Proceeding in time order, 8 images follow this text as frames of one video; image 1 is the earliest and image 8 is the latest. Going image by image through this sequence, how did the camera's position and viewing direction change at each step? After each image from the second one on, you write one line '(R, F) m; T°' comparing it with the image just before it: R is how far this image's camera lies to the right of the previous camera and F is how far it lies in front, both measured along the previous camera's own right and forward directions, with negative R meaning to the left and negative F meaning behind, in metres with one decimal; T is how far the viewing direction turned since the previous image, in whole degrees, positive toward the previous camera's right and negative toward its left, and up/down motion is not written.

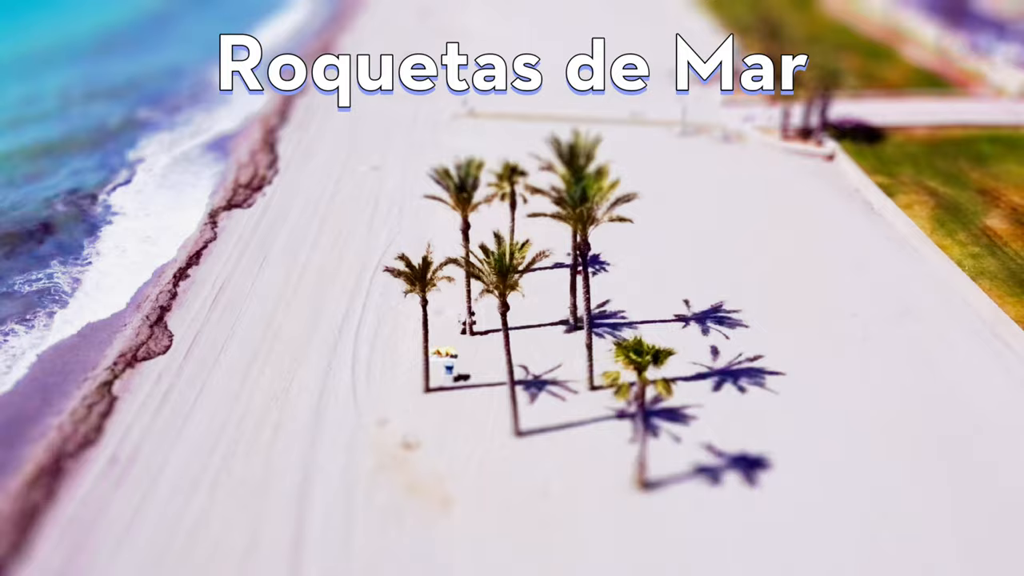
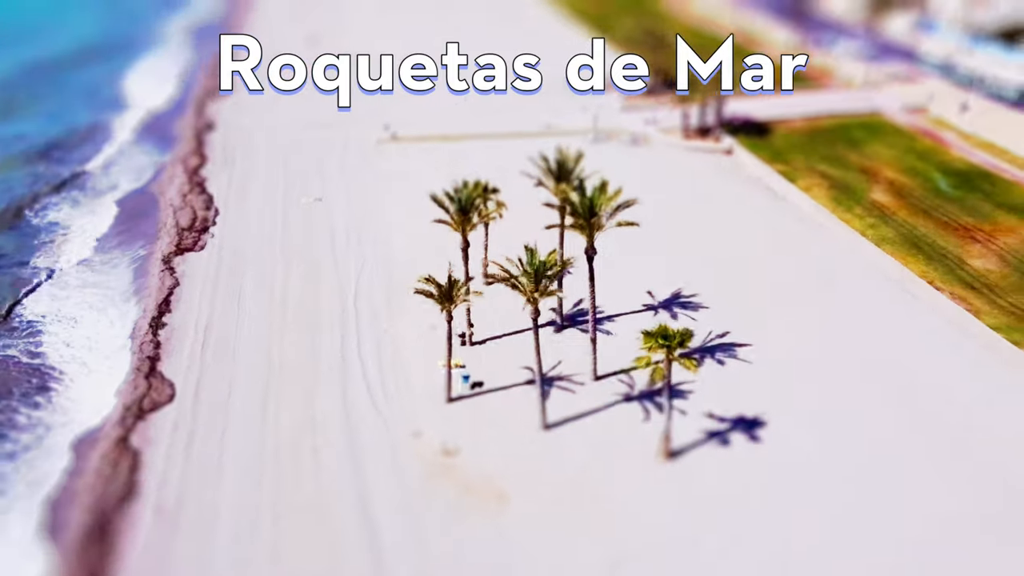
(-4.7, -1.7) m; +10°
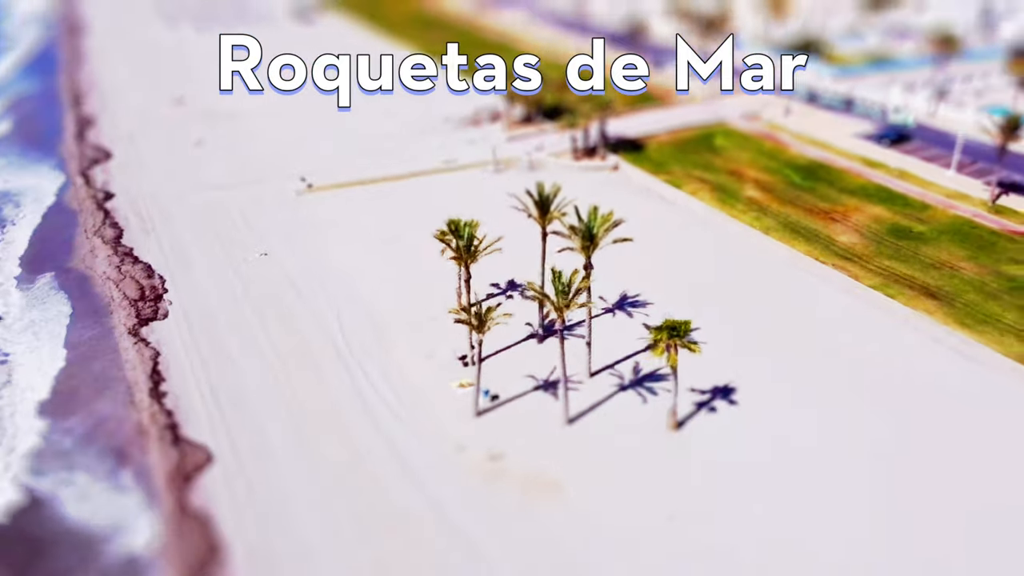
(-6.8, -2.9) m; +13°
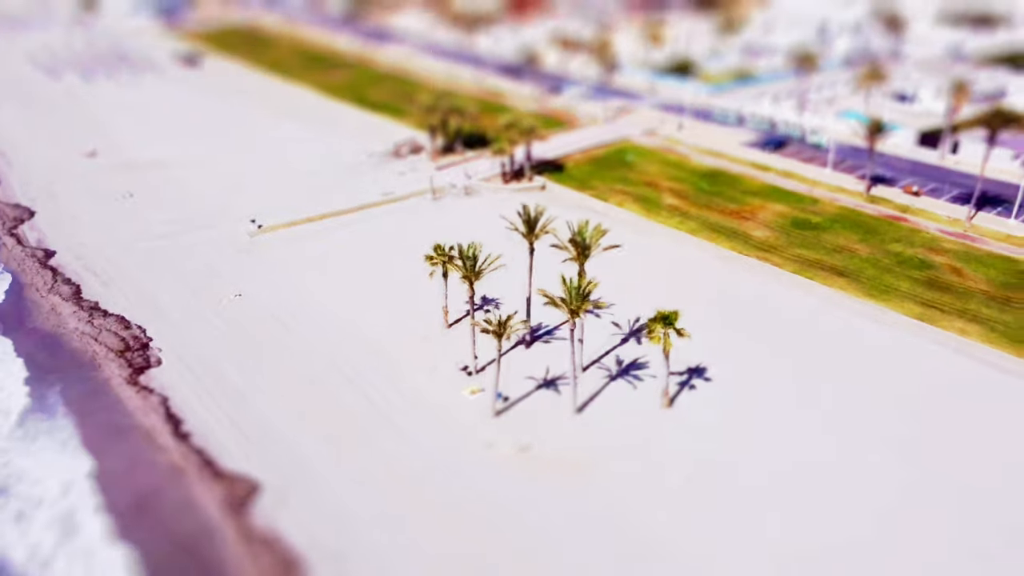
(-5.6, -3.0) m; +10°
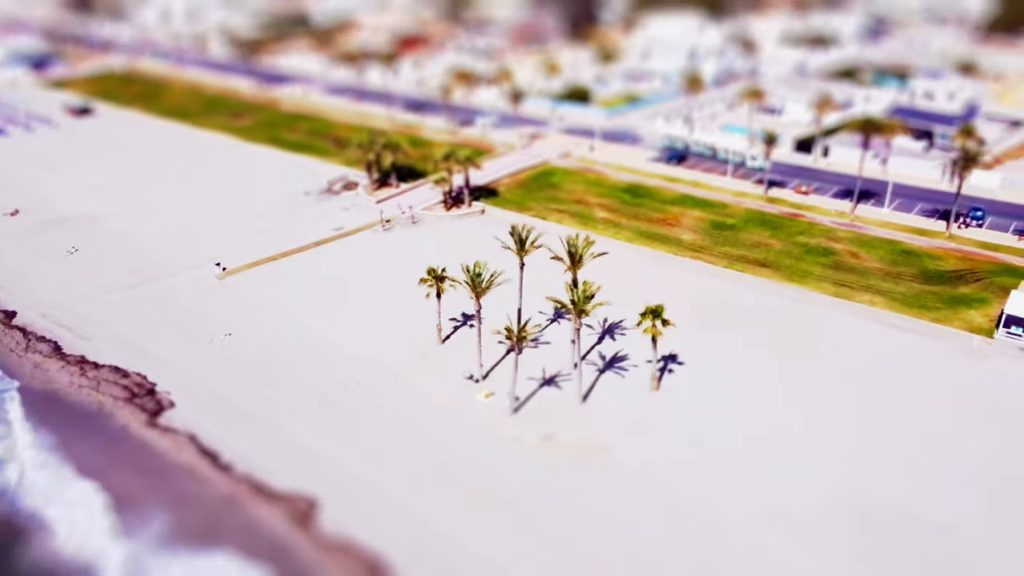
(-6.3, -3.5) m; +10°
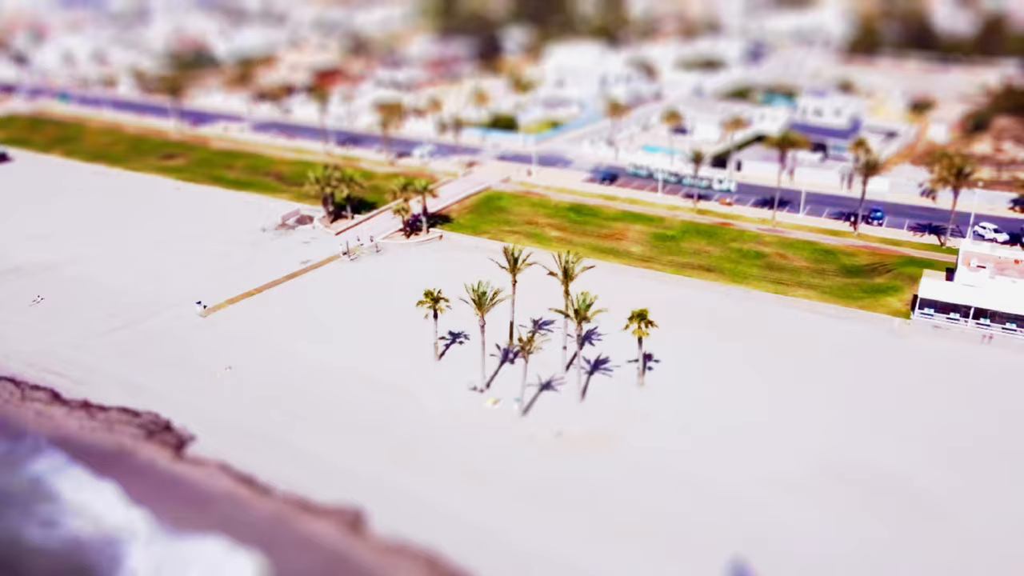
(-5.5, -3.3) m; +8°
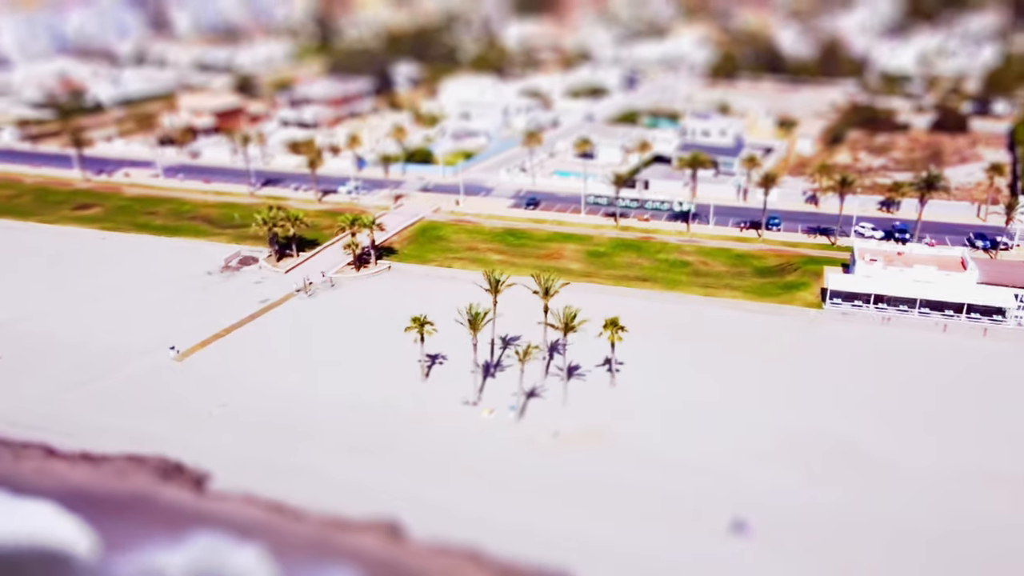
(-6.4, -3.6) m; +9°
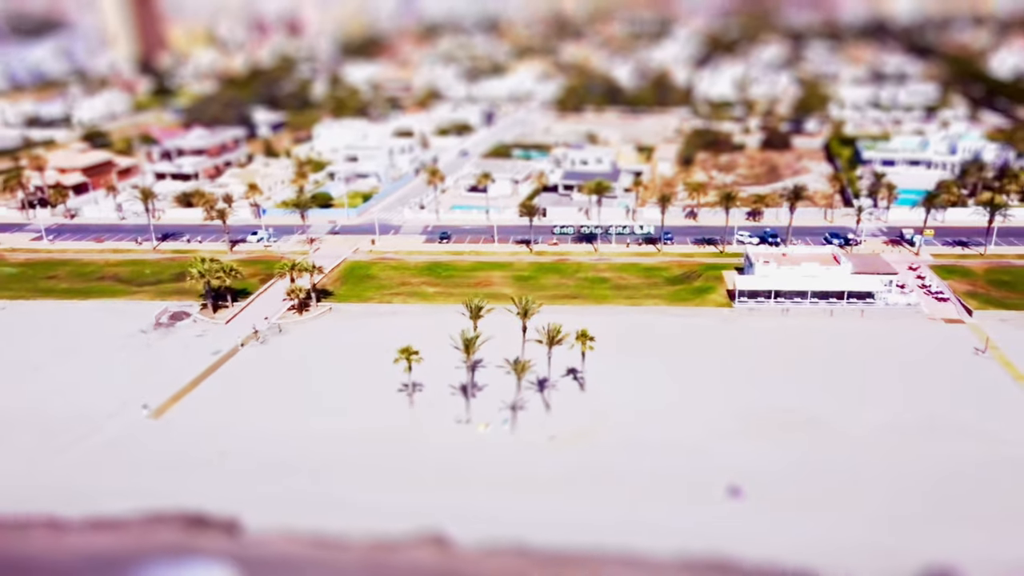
(-9.2, -3.3) m; +12°
